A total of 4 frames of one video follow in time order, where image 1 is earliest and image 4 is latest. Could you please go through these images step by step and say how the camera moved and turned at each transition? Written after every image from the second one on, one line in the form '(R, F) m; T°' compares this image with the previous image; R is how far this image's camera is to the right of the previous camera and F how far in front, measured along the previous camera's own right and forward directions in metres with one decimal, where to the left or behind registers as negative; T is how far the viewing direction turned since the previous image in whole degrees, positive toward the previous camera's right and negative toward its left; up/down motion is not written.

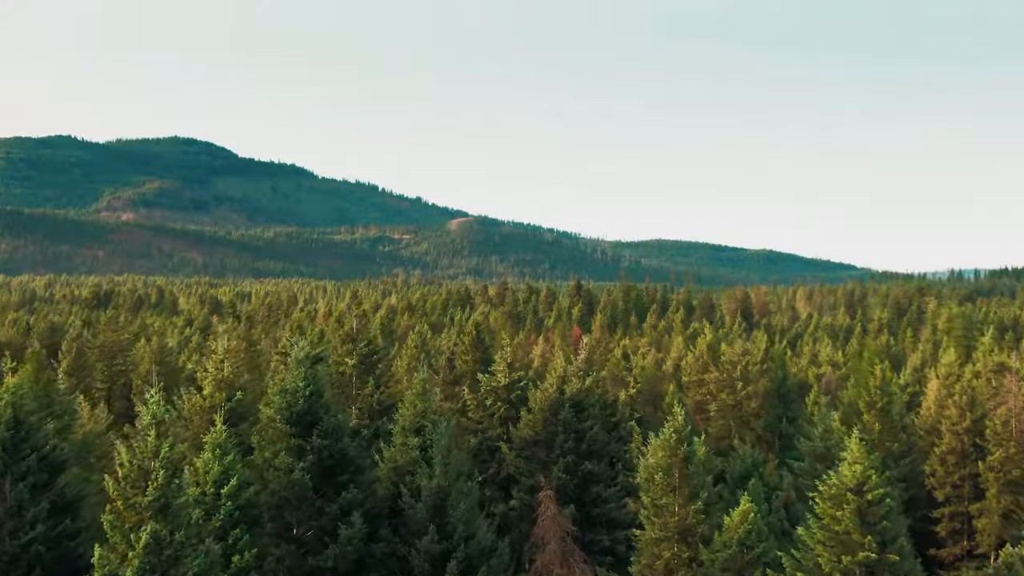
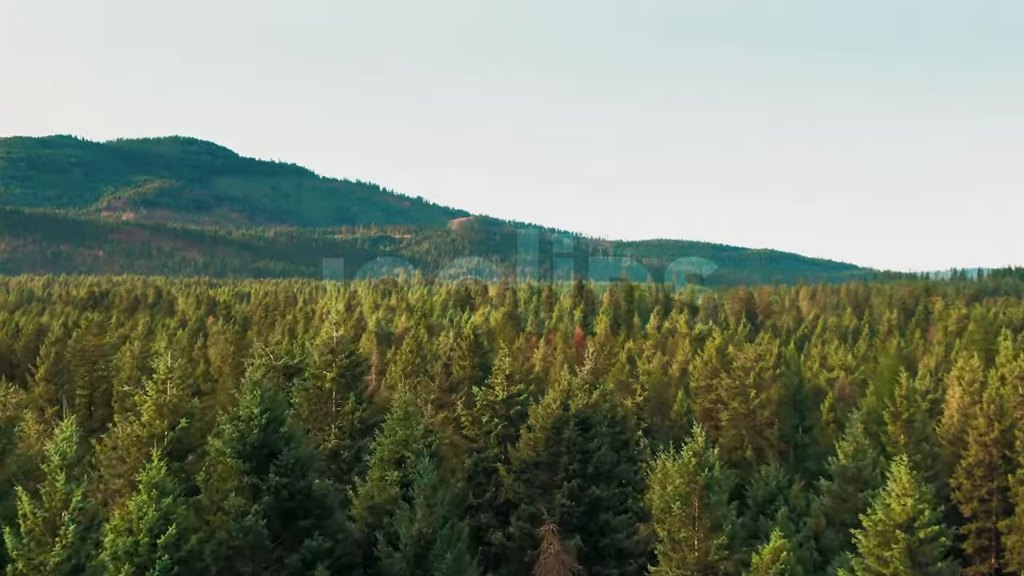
(+0.1, +1.8) m; 0°
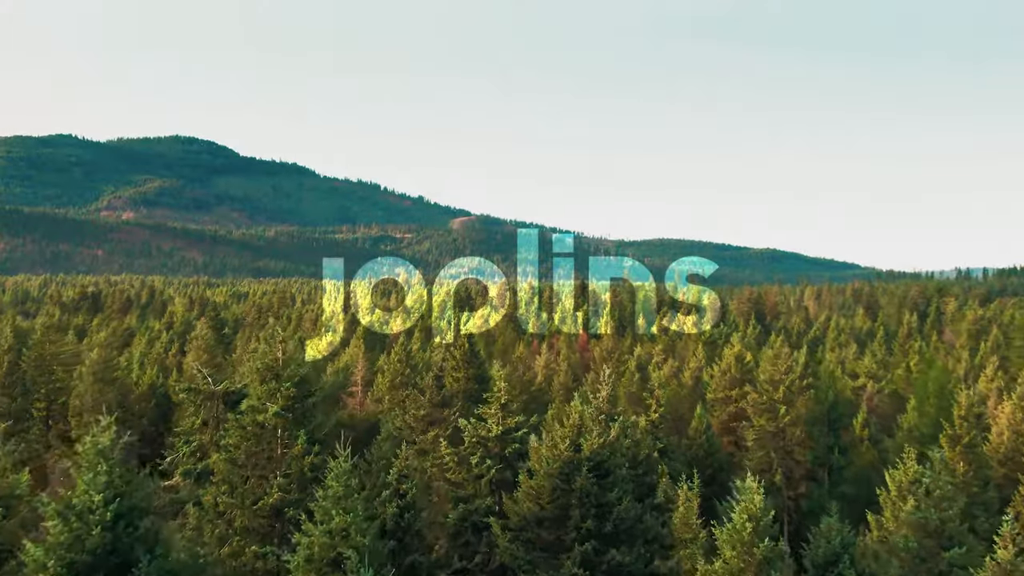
(+0.1, +3.4) m; 0°
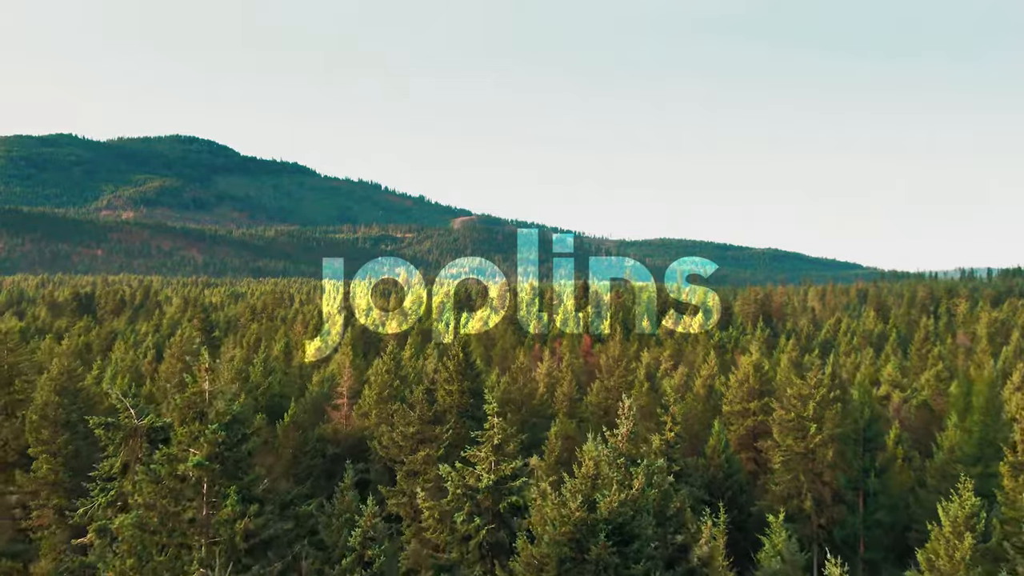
(+0.1, +2.8) m; 0°
